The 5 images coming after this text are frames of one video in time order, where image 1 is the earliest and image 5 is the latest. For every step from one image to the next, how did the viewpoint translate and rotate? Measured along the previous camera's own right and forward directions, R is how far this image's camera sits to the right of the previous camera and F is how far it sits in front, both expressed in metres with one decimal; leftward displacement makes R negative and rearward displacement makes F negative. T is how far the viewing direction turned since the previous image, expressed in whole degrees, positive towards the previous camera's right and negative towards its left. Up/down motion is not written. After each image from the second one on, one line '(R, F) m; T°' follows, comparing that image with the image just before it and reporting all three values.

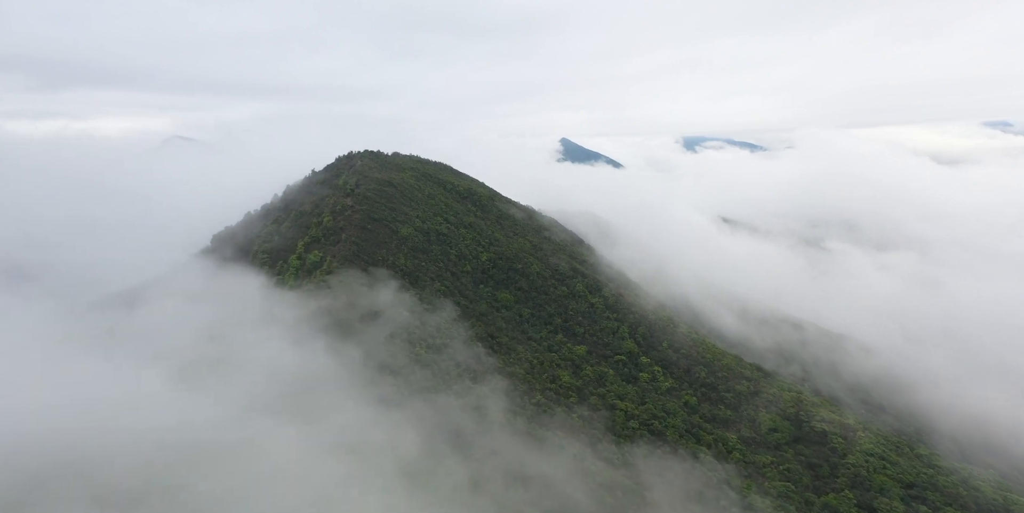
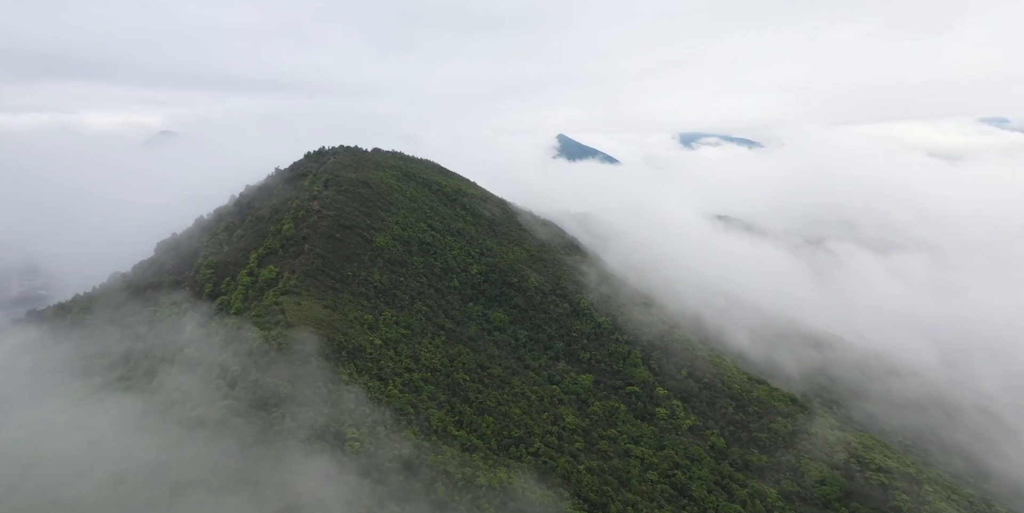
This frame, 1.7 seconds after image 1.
(+0.3, +9.5) m; 0°
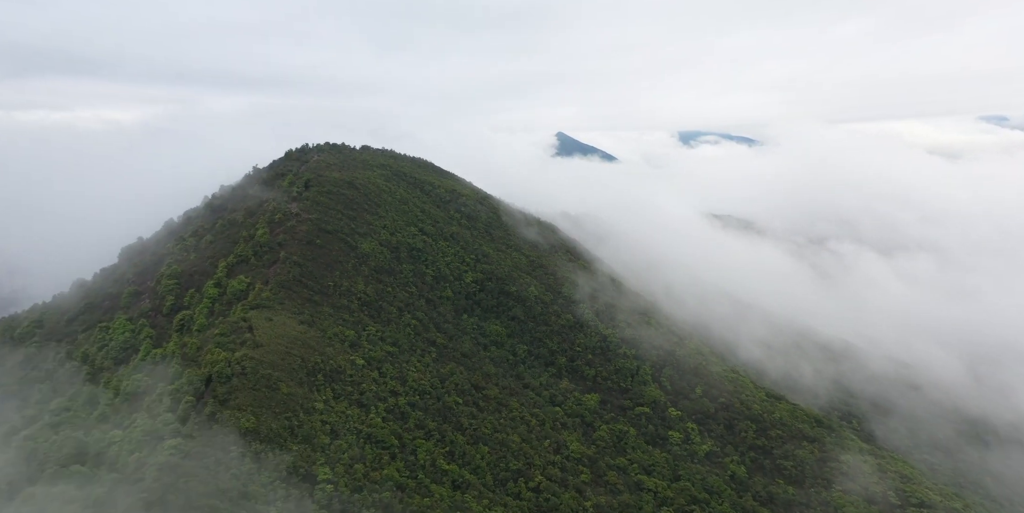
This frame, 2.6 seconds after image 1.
(+0.1, +5.0) m; 0°
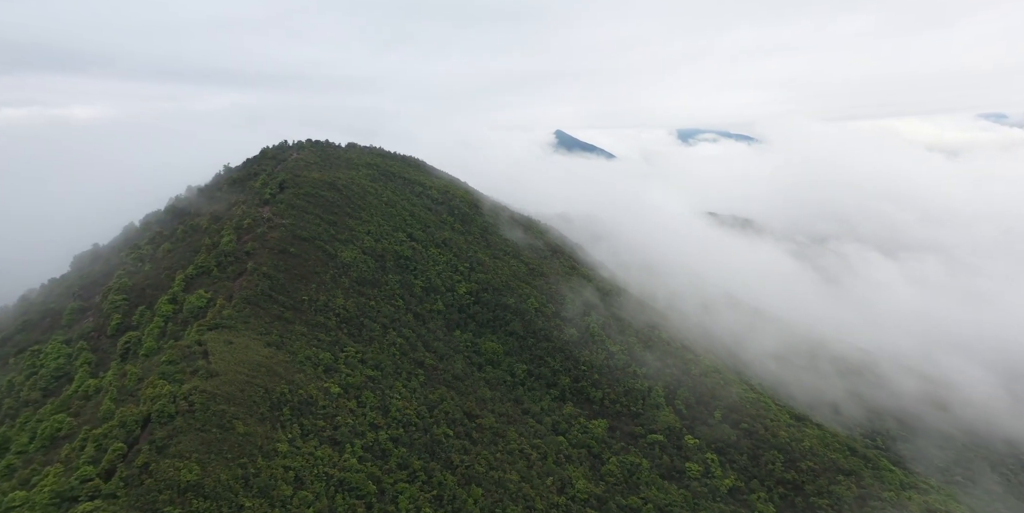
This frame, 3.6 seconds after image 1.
(+0.1, +5.4) m; 0°
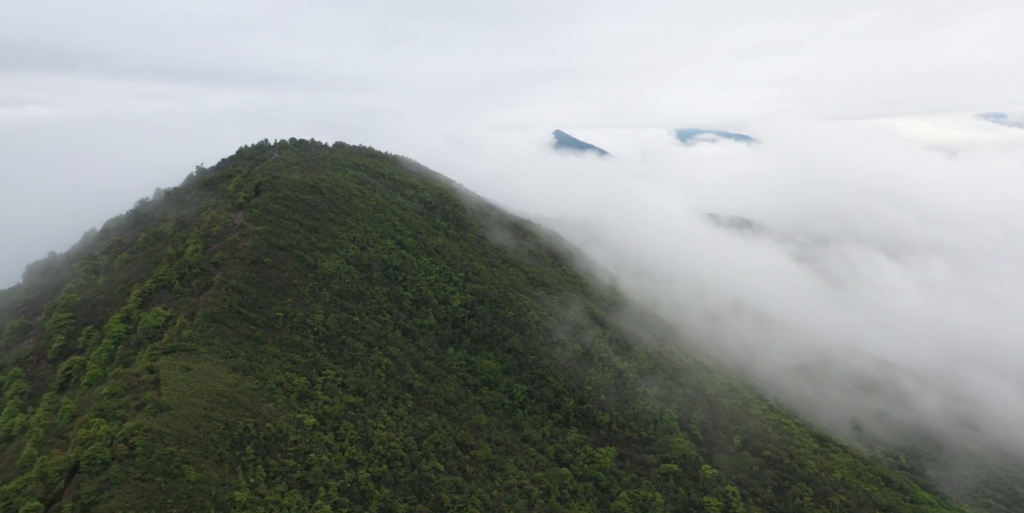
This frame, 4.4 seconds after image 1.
(0.0, +4.4) m; 0°
